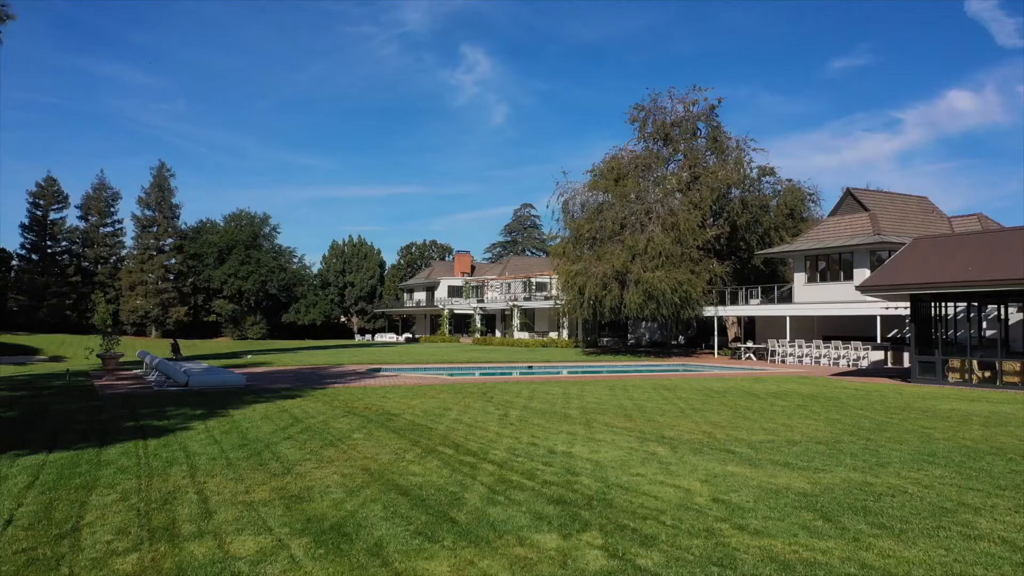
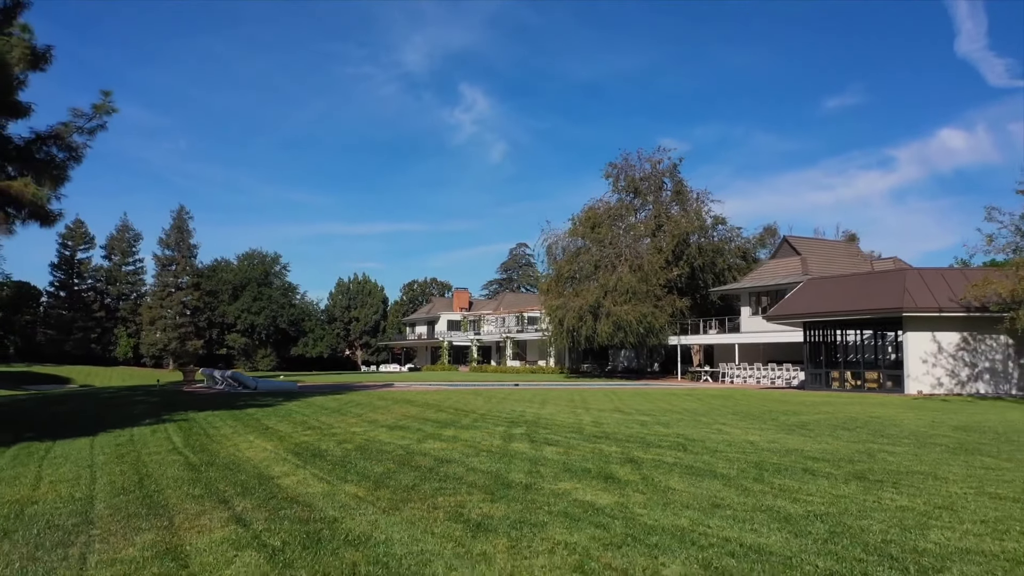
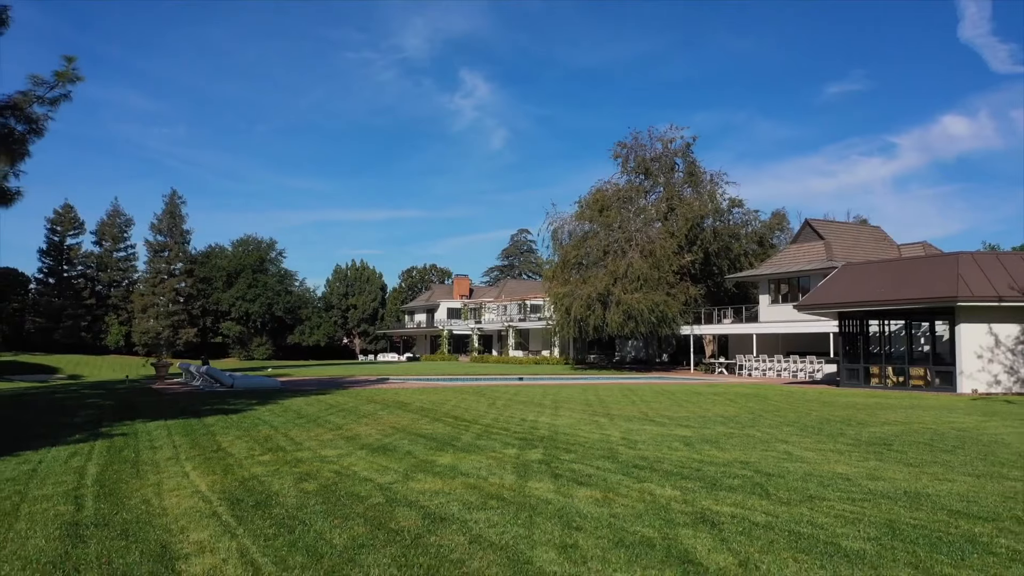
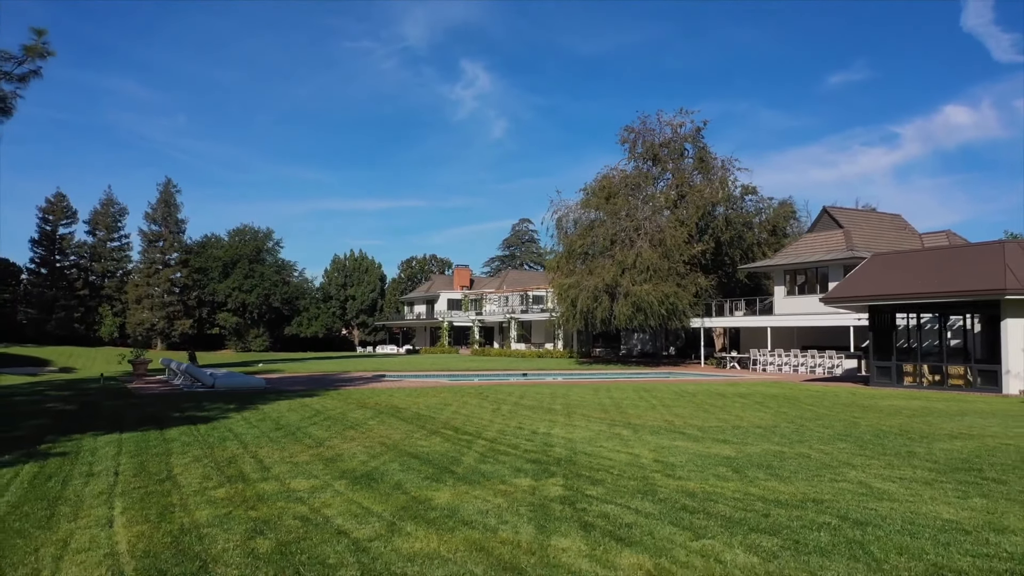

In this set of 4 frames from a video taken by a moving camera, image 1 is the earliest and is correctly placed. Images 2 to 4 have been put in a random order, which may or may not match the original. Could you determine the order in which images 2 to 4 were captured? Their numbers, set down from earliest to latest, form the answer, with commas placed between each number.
4, 3, 2
